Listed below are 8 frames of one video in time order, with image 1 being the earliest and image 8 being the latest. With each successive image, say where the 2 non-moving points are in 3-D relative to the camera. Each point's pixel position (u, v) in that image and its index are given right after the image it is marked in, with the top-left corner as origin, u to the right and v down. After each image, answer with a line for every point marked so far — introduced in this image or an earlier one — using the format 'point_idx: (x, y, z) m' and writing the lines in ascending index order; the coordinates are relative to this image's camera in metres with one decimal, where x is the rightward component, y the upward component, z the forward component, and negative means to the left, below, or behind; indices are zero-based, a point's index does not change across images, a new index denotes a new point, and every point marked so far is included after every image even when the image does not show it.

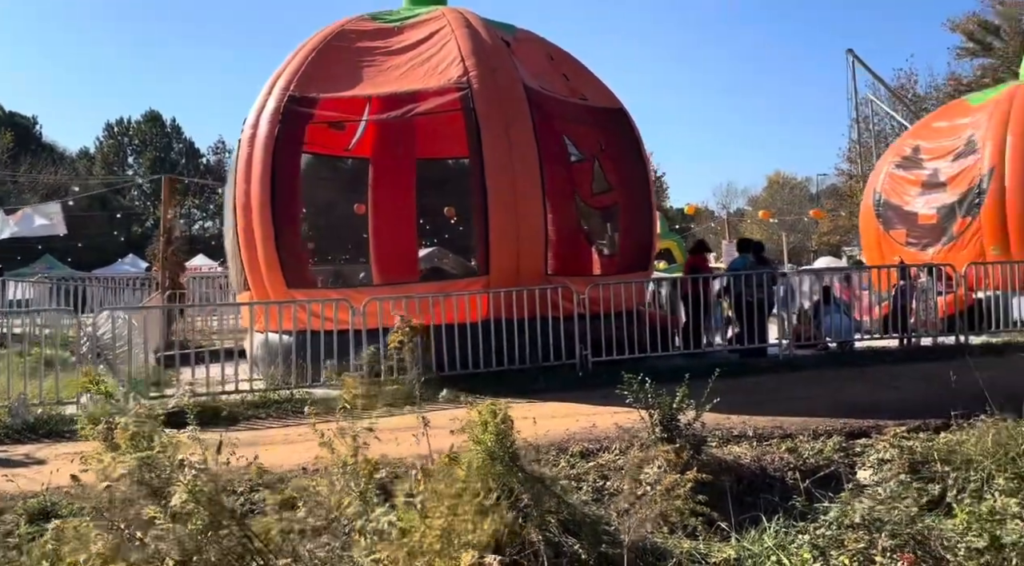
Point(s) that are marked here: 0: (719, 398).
0: (+1.8, -1.0, +8.4) m
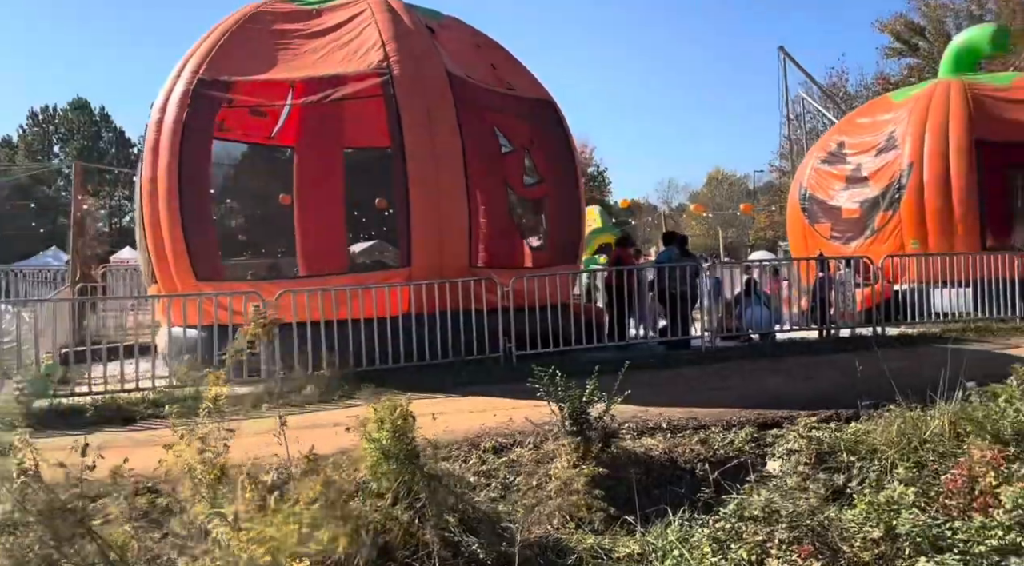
0: (+1.1, -0.9, +8.4) m
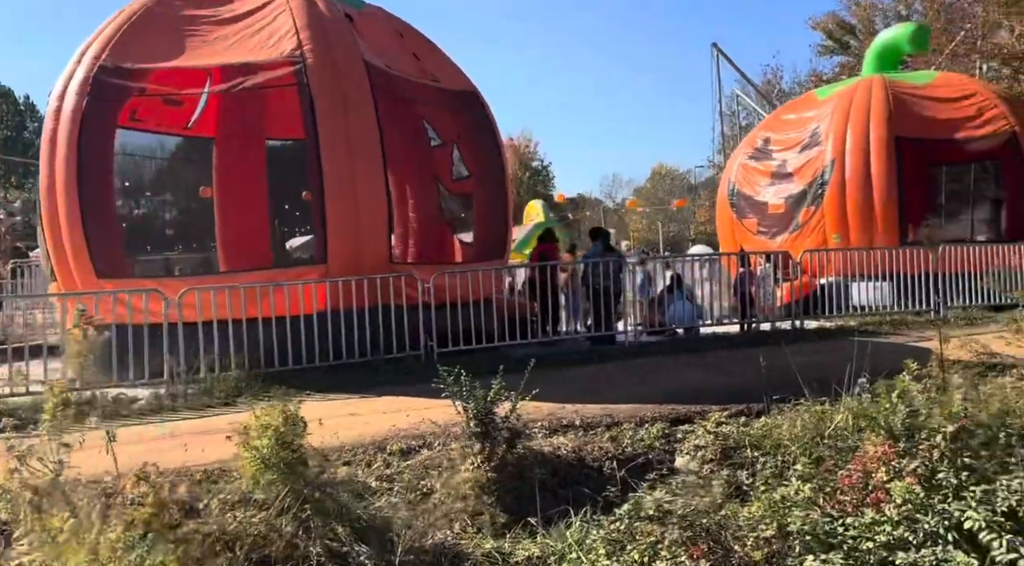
0: (+0.4, -0.9, +8.4) m
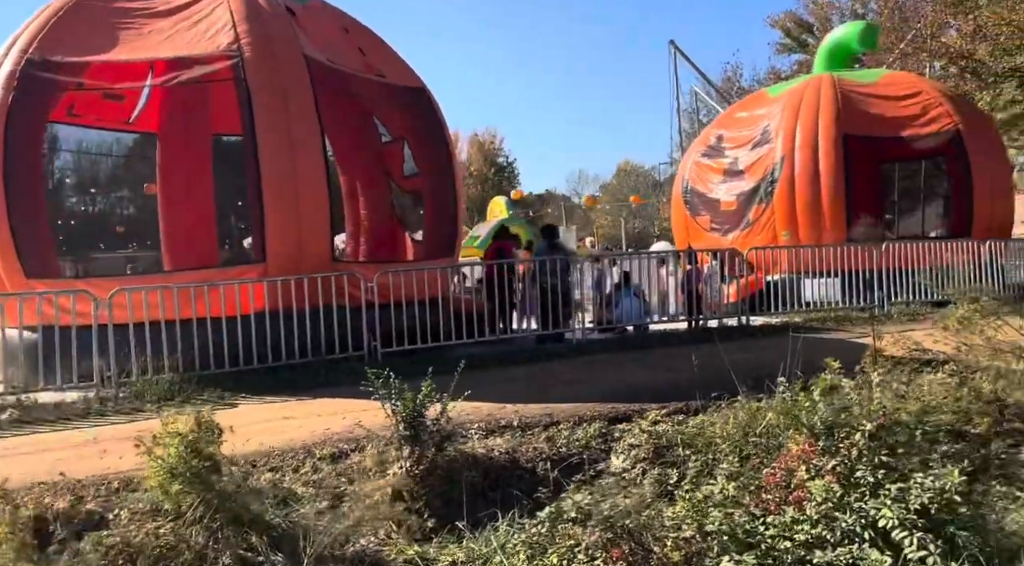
0: (-0.1, -0.9, +8.4) m
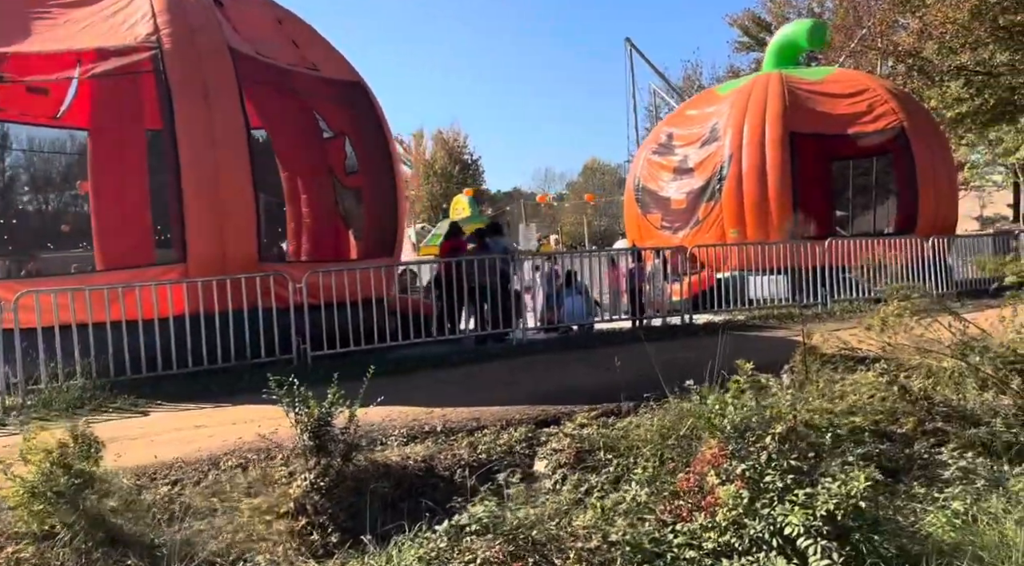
0: (-0.7, -0.9, +8.2) m
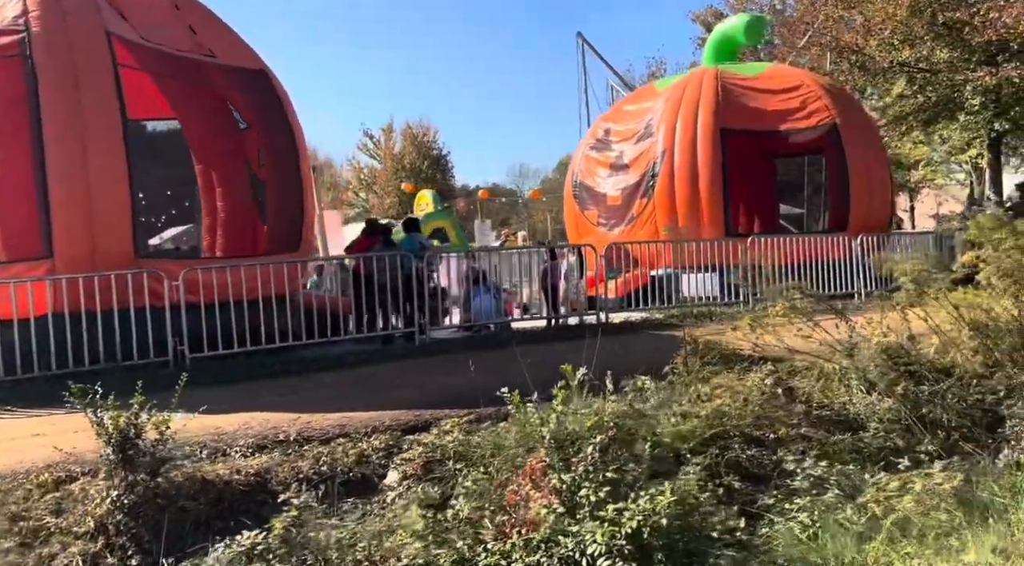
0: (-1.7, -0.9, +7.8) m
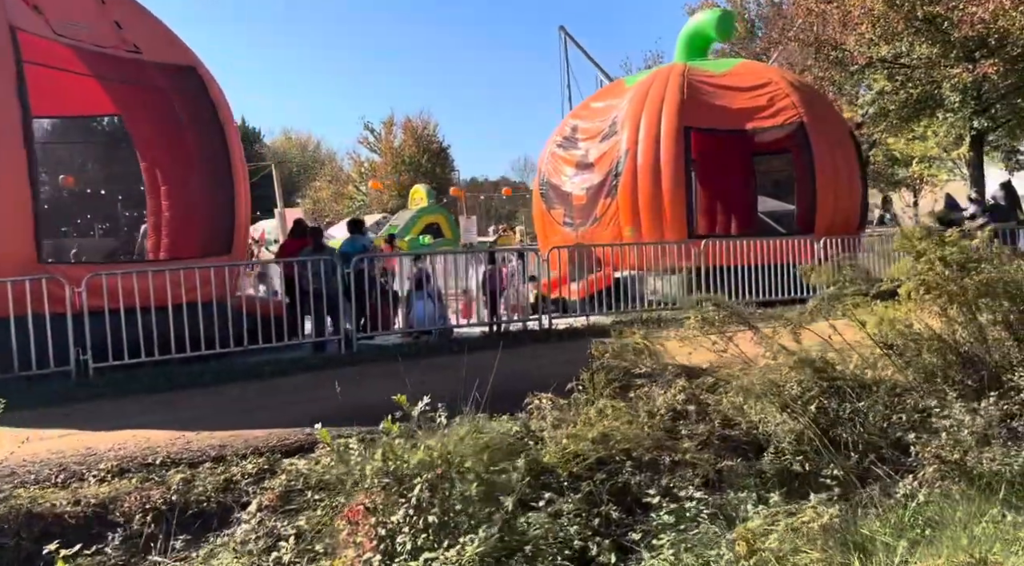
0: (-2.4, -1.0, +7.5) m
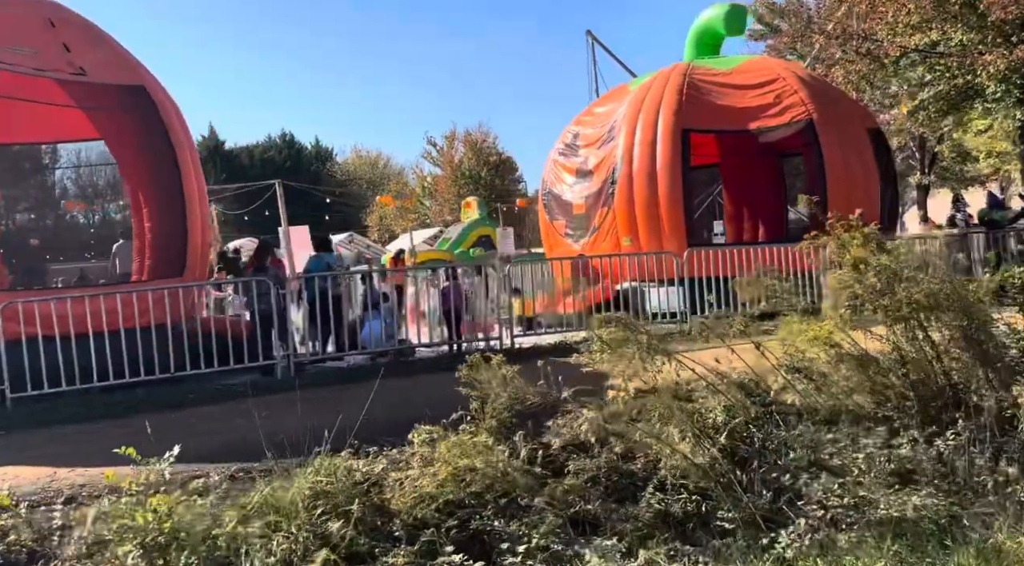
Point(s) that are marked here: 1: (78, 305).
0: (-3.0, -1.2, +7.1) m
1: (-3.9, -0.2, +8.8) m
